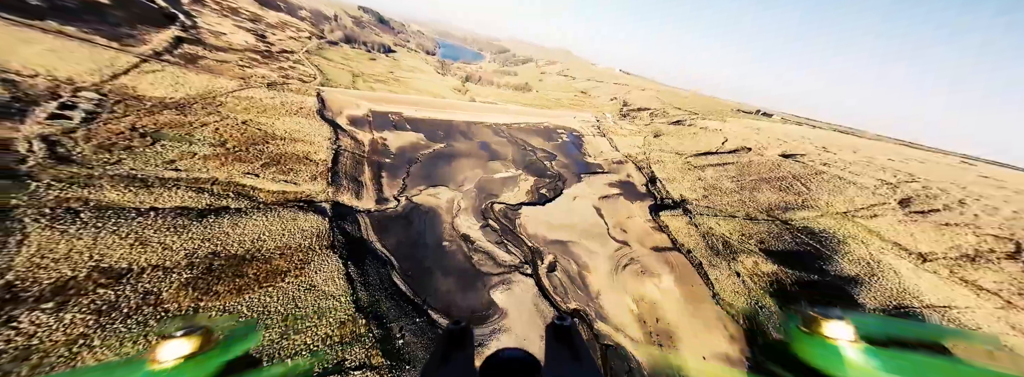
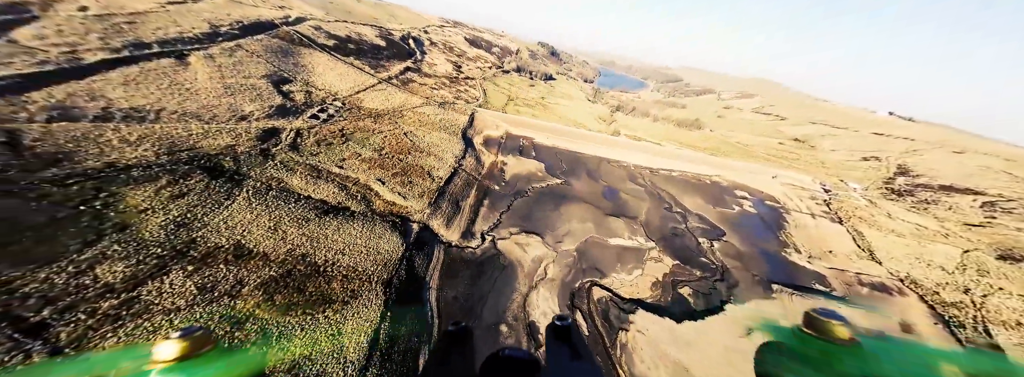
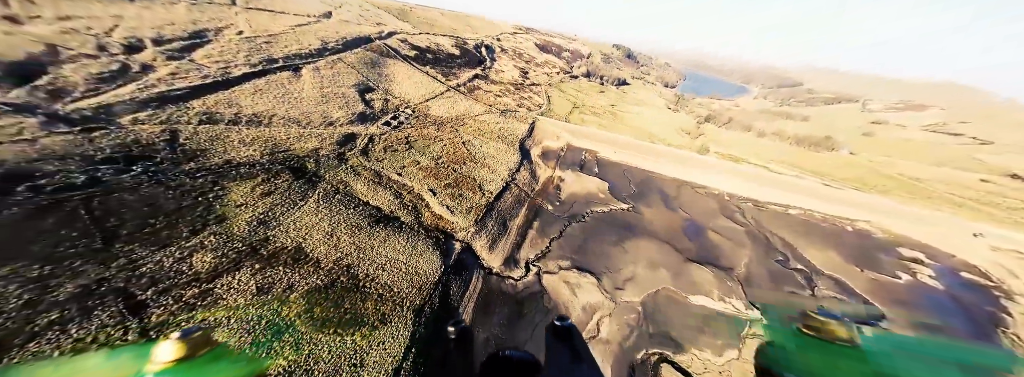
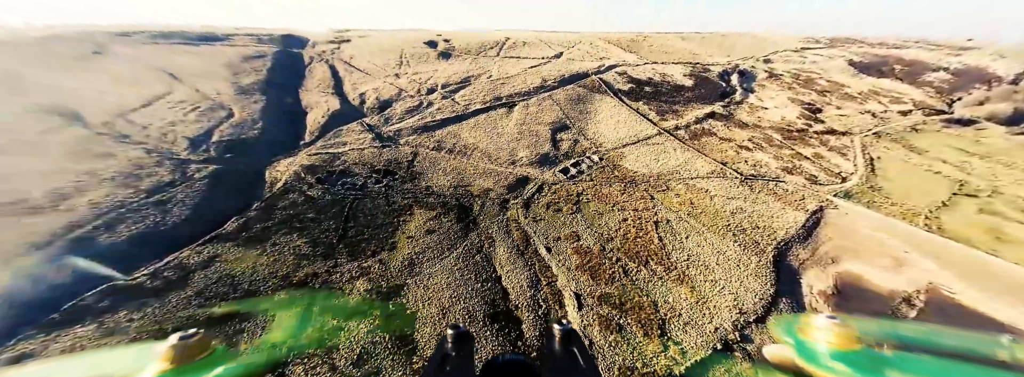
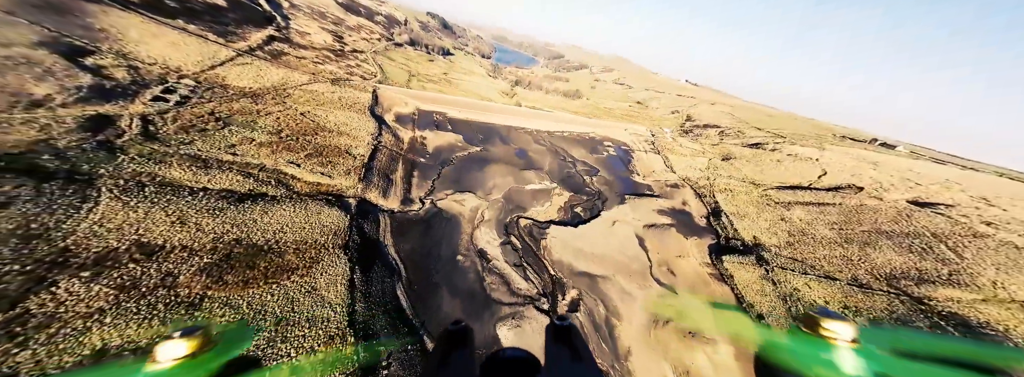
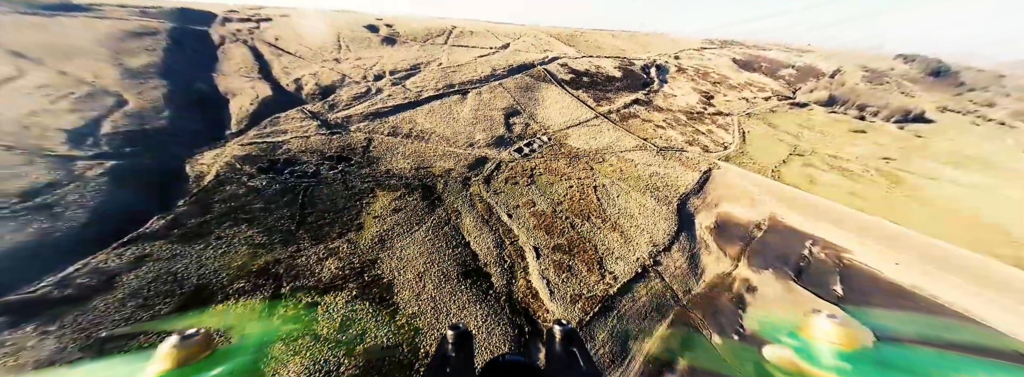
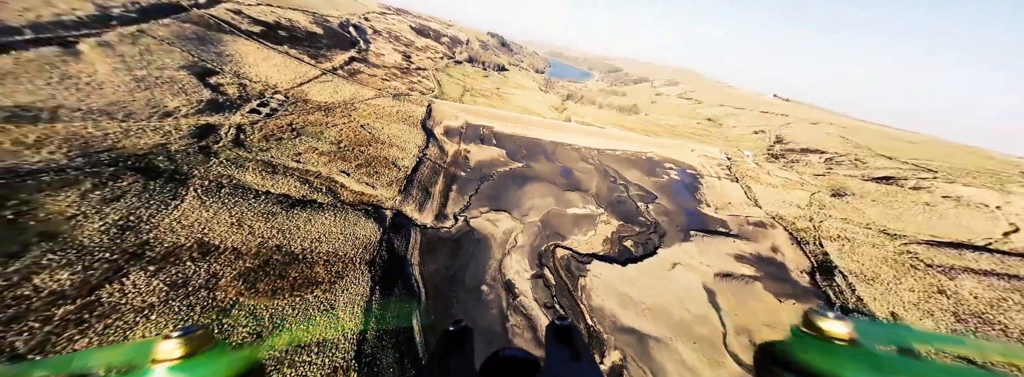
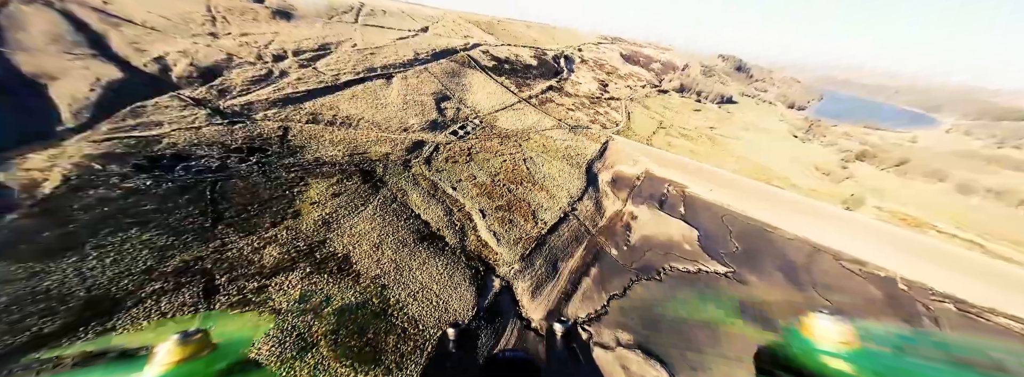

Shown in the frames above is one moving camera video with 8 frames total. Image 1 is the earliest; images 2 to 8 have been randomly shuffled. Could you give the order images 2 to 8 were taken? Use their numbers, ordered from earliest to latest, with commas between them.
5, 7, 2, 3, 8, 6, 4
